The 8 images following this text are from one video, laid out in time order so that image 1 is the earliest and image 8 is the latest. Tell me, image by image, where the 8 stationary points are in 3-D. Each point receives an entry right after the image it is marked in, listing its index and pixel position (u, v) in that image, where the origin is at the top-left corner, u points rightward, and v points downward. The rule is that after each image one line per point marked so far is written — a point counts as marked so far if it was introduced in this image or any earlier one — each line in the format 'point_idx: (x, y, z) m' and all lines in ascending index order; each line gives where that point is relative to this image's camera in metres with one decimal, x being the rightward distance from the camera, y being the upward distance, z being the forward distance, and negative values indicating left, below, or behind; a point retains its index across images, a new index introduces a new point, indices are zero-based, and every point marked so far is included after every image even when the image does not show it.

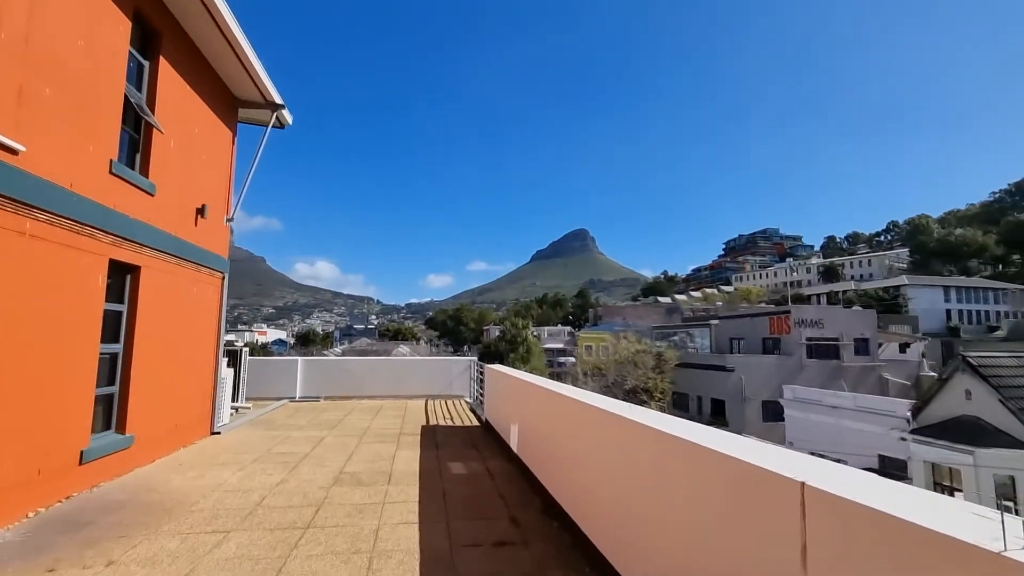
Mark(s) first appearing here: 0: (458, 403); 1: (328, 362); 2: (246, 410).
0: (-0.8, -1.9, +8.3) m
1: (-3.2, -1.2, +8.5) m
2: (-3.6, -1.7, +6.9) m
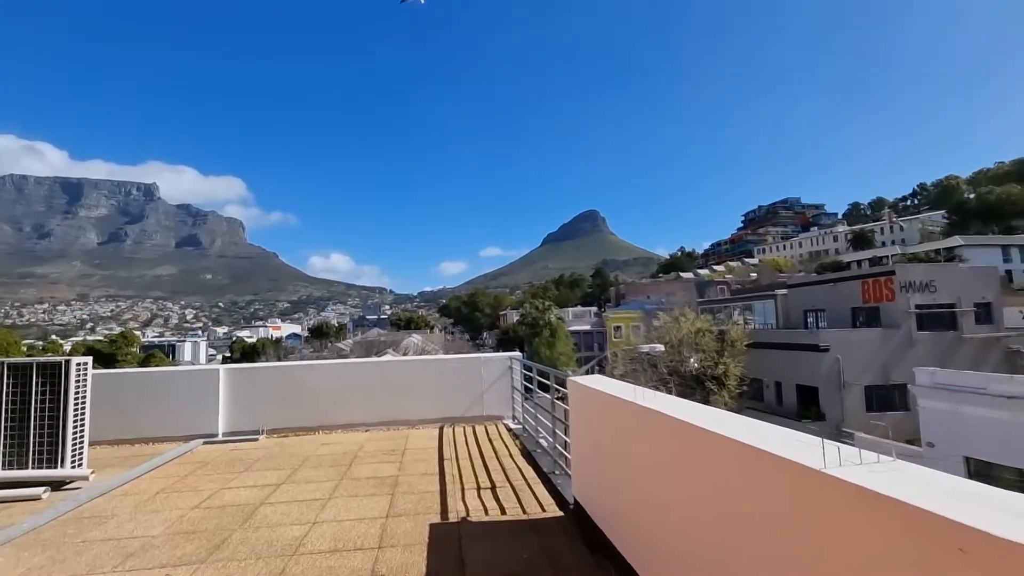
0: (-0.1, -1.4, +4.8) m
1: (-2.5, -0.8, +5.0) m
2: (-2.9, -1.3, +3.4) m
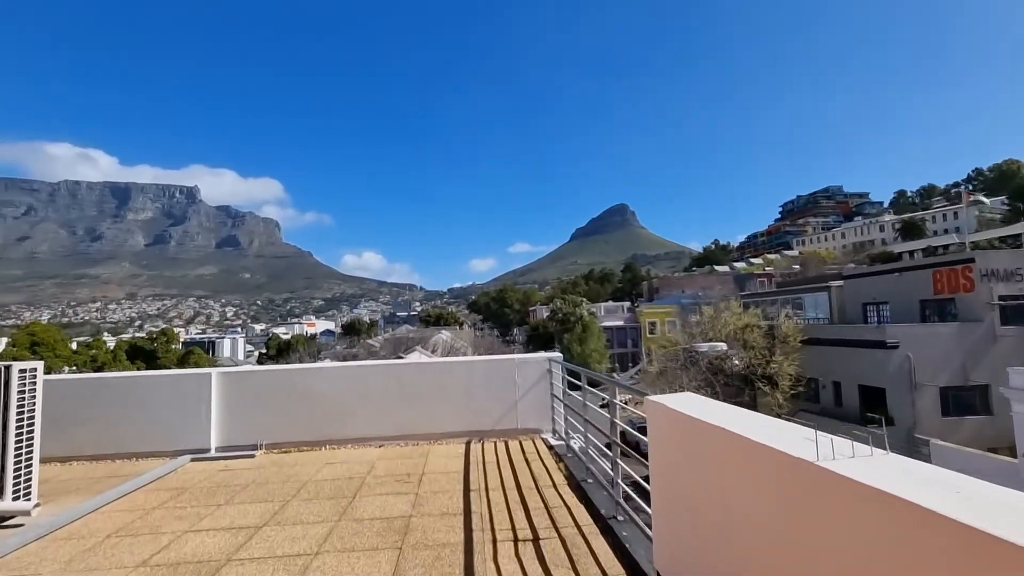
0: (+0.2, -1.3, +3.9) m
1: (-2.1, -0.7, +4.3) m
2: (-2.7, -1.3, +2.7) m
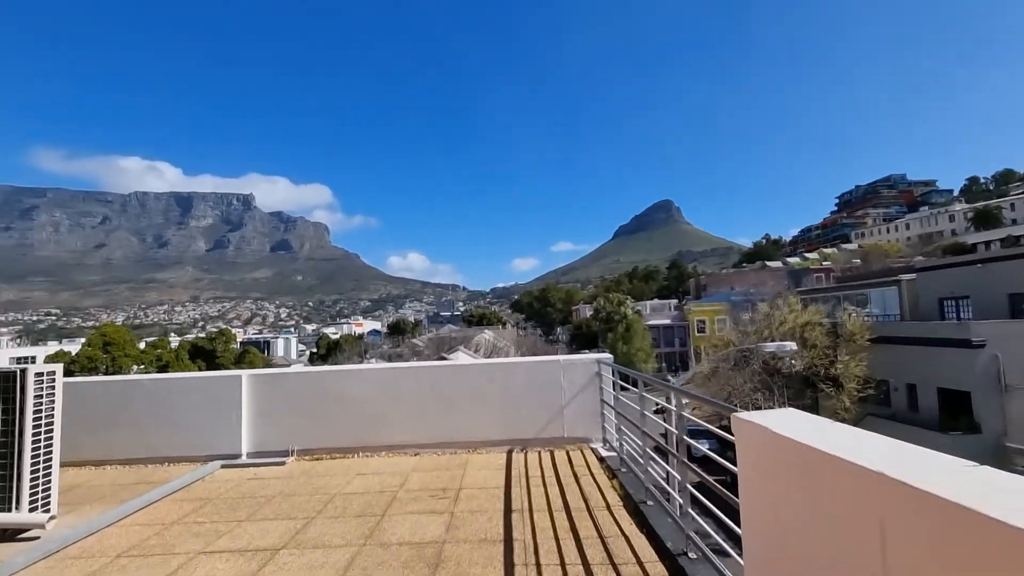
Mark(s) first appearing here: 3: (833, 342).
0: (+0.5, -1.2, +3.5) m
1: (-1.8, -0.7, +4.1) m
2: (-2.4, -1.3, +2.6) m
3: (+10.0, -1.7, +15.6) m
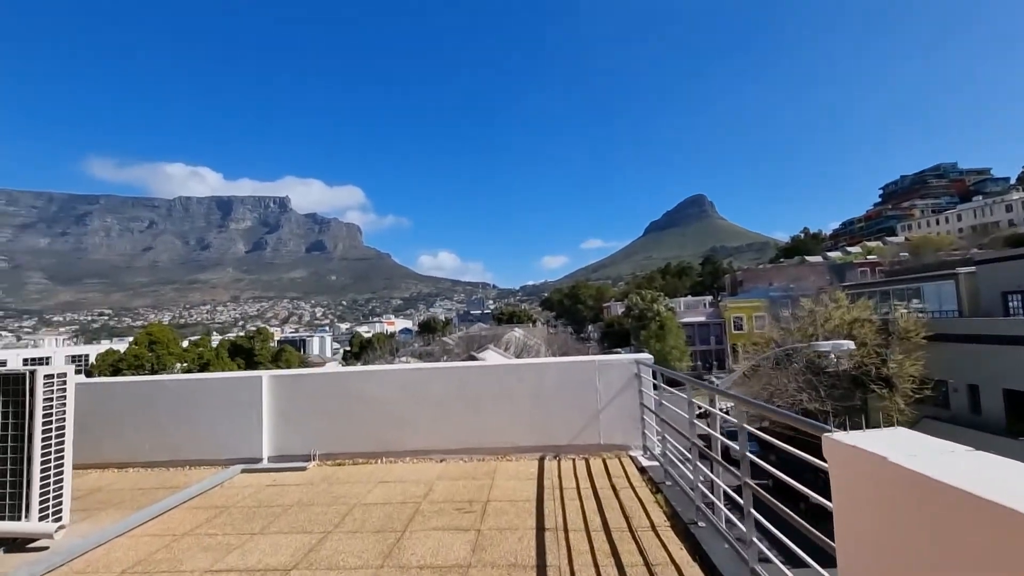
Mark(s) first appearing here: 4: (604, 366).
0: (+0.8, -1.2, +3.2) m
1: (-1.5, -0.7, +3.9) m
2: (-2.3, -1.3, +2.4) m
3: (+10.9, -1.5, +14.8) m
4: (+0.7, -0.6, +3.7) m
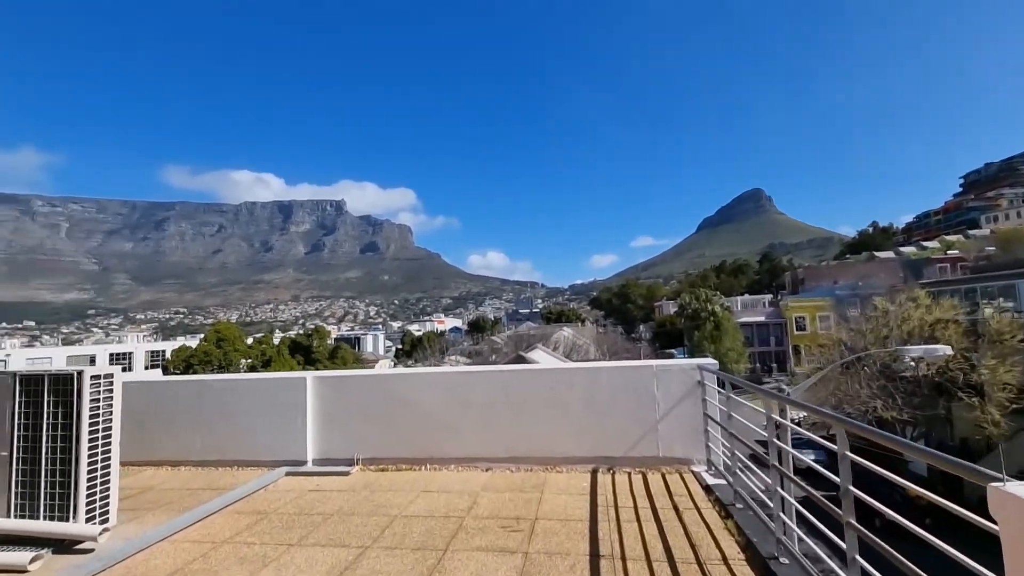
0: (+1.0, -1.2, +2.9) m
1: (-1.2, -0.7, +3.8) m
2: (-2.0, -1.3, +2.4) m
3: (+12.3, -1.4, +13.4) m
4: (+1.0, -0.6, +3.4) m
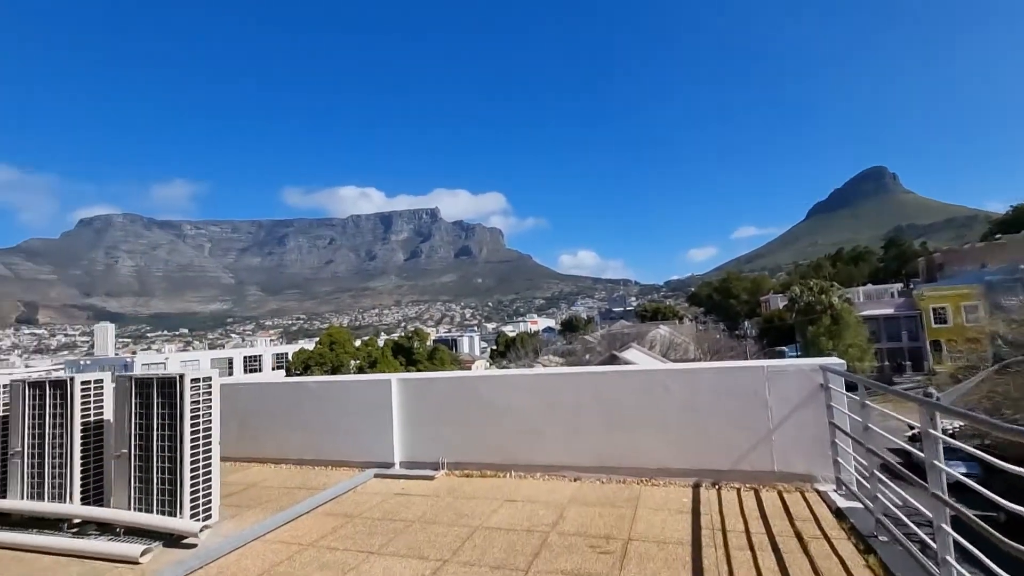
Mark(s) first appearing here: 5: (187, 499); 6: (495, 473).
0: (+1.5, -1.1, +2.4) m
1: (-0.5, -0.7, +3.7) m
2: (-1.6, -1.3, +2.5) m
3: (+14.4, -1.0, +10.7) m
4: (+1.5, -0.5, +3.0) m
5: (-1.8, -1.1, +2.7) m
6: (-0.1, -1.3, +3.5) m
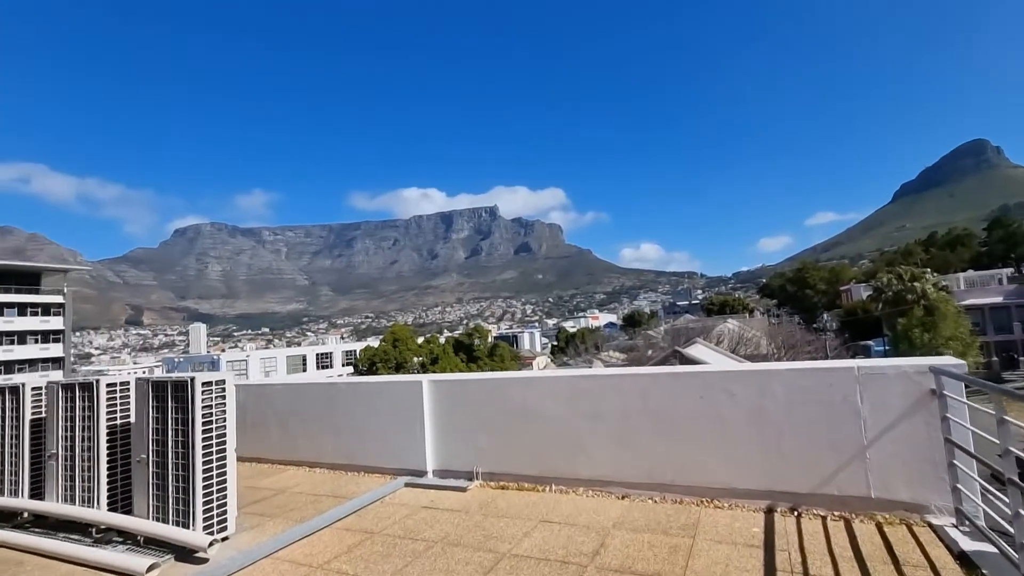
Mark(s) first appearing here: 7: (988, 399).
0: (+1.6, -1.0, +1.9) m
1: (-0.3, -0.6, +3.4) m
2: (-1.5, -1.3, +2.3) m
3: (+15.4, -0.5, +8.6) m
4: (+1.7, -0.4, +2.4) m
5: (-1.6, -1.1, +2.6) m
6: (+0.1, -1.2, +3.2) m
7: (+1.7, -0.4, +1.7) m
